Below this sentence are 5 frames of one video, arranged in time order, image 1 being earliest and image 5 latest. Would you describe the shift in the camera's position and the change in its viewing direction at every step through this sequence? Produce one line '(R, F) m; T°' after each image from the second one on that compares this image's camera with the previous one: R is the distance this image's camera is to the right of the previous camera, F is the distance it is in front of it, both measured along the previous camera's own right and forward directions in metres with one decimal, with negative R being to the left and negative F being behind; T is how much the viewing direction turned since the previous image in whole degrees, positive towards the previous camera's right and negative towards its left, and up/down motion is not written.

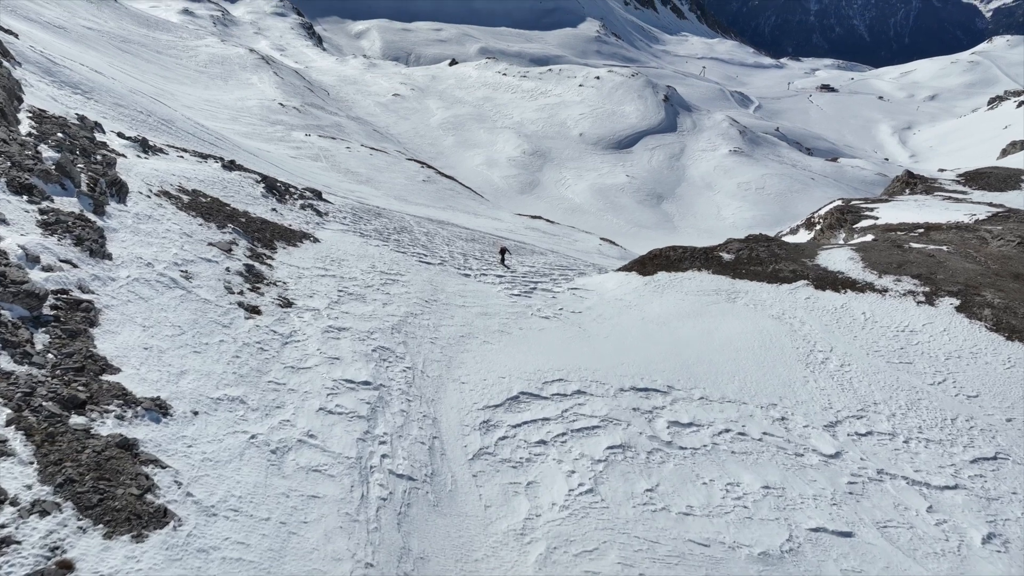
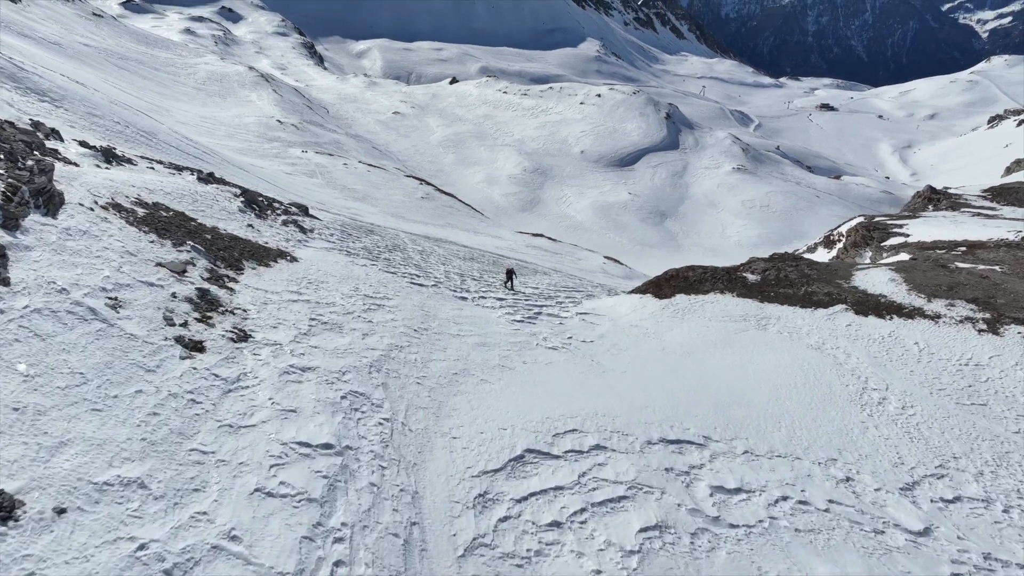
(0.0, +2.3) m; 0°
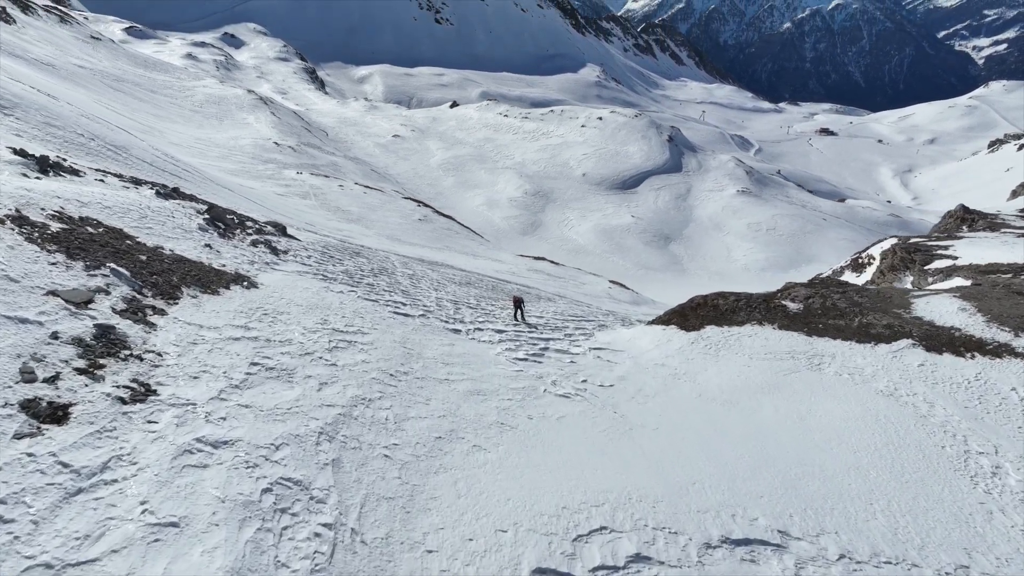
(0.0, +3.0) m; 0°
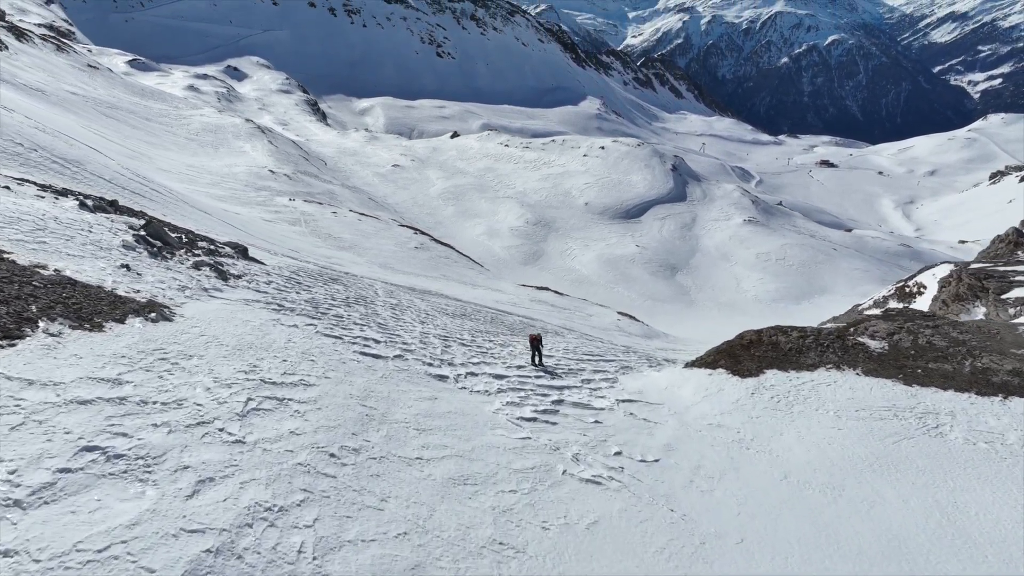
(0.0, +4.0) m; 0°
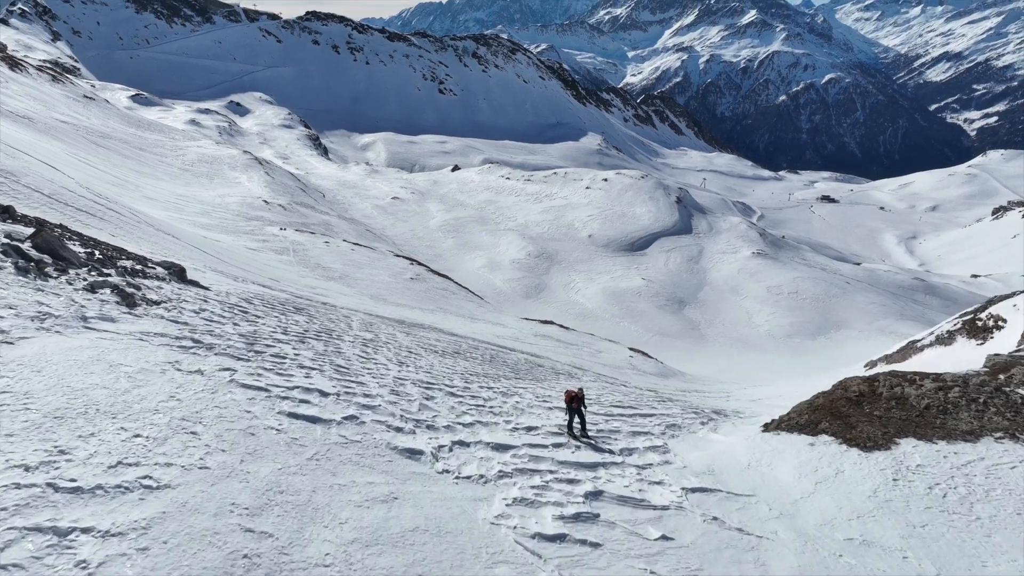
(-0.1, +4.5) m; 0°
